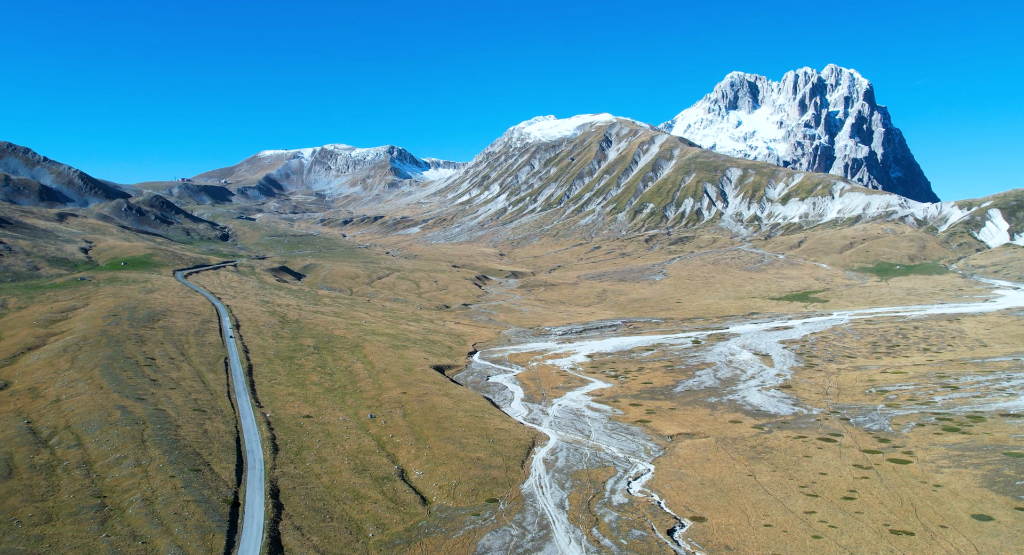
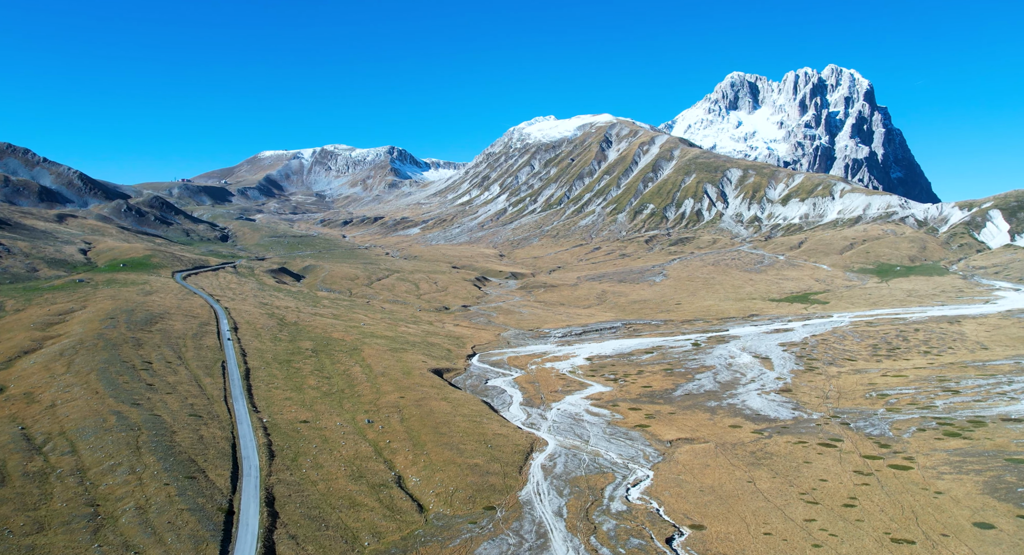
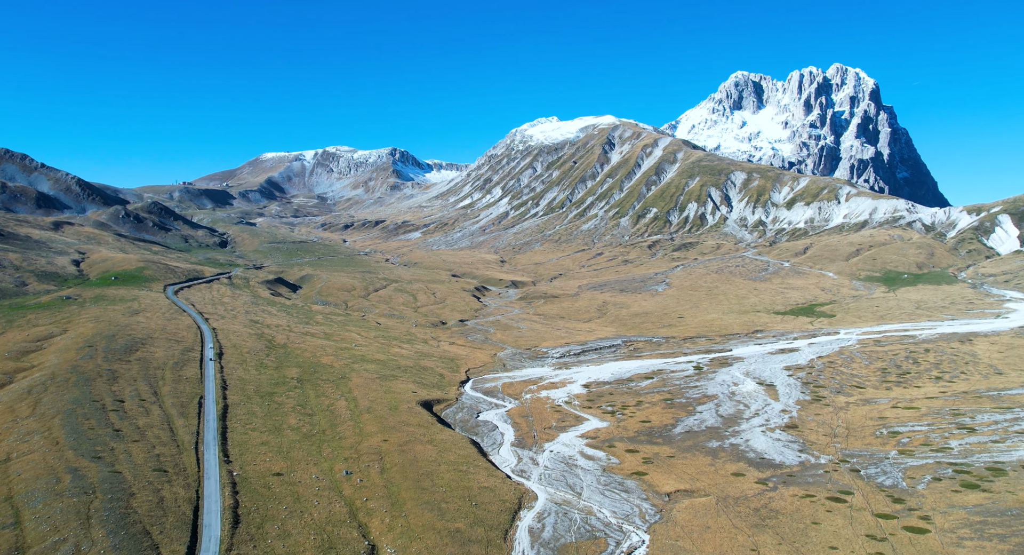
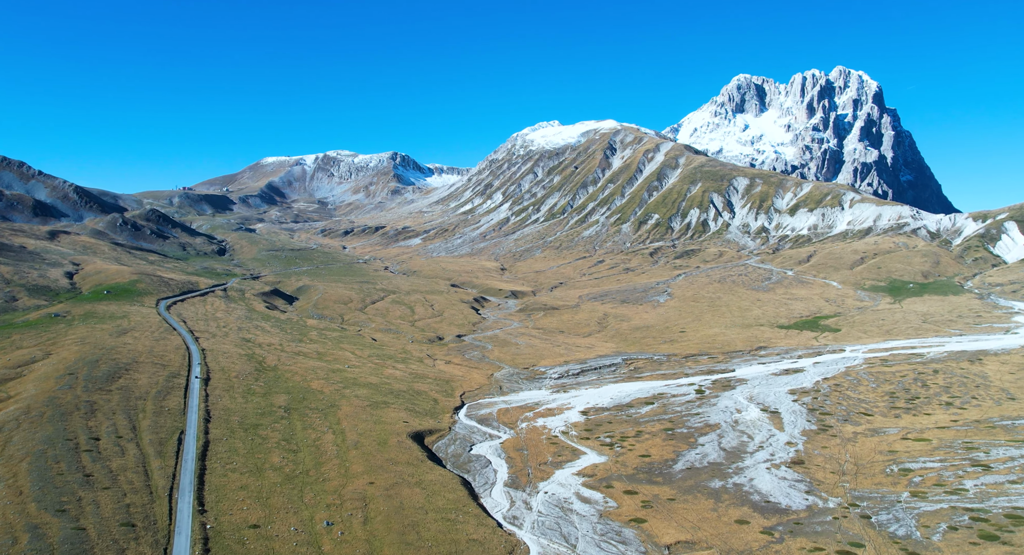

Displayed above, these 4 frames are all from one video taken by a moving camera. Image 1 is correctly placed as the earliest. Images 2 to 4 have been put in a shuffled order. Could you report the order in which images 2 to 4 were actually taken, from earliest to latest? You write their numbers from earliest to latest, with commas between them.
2, 3, 4
